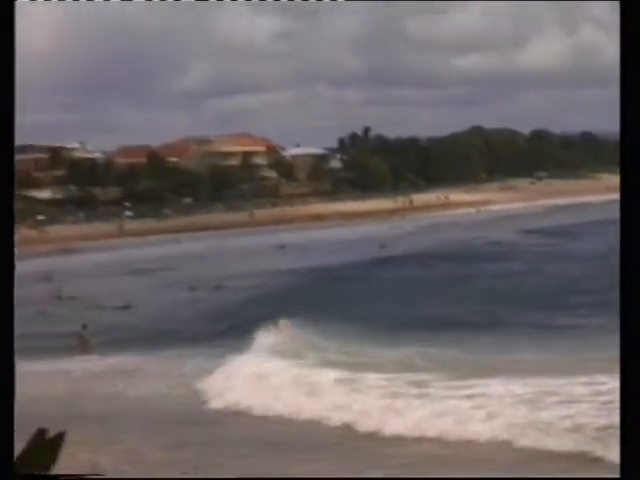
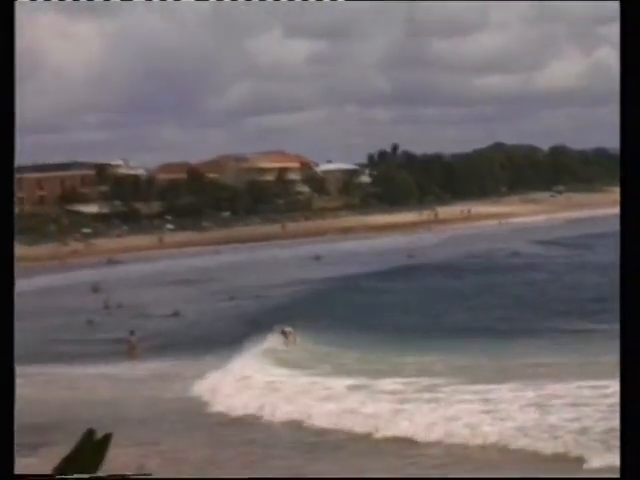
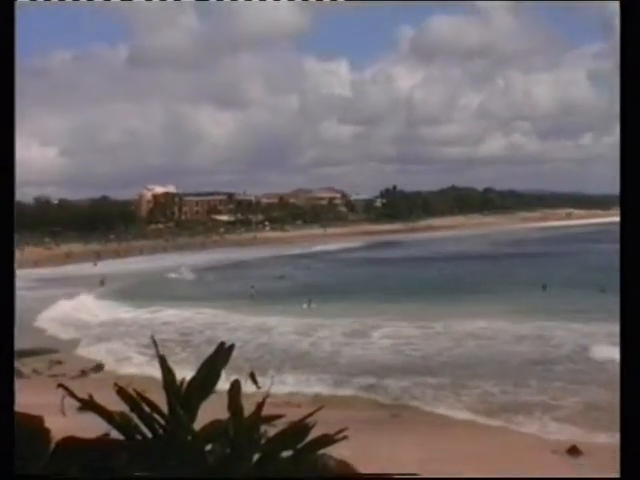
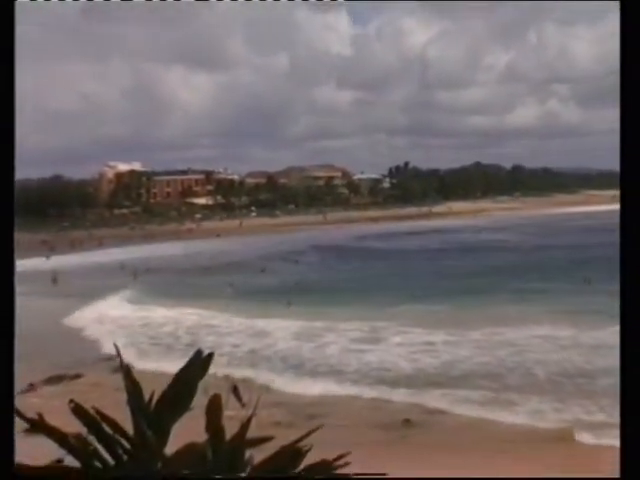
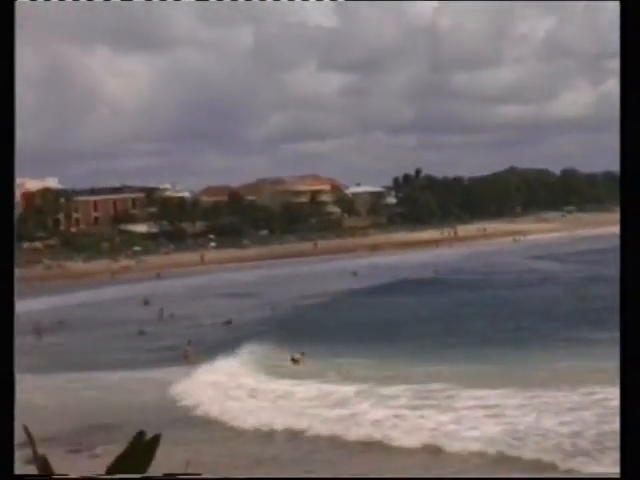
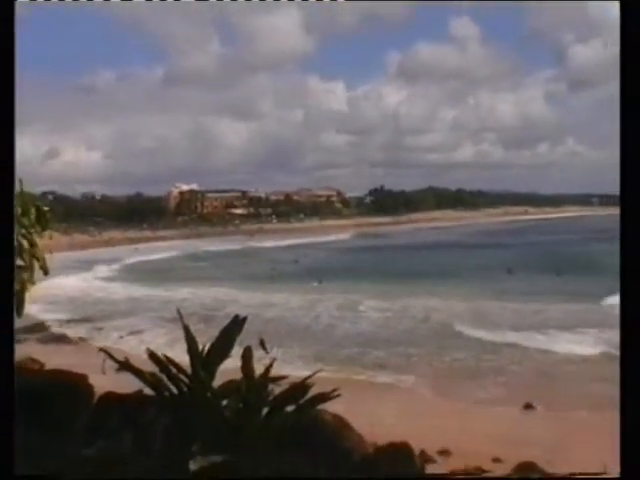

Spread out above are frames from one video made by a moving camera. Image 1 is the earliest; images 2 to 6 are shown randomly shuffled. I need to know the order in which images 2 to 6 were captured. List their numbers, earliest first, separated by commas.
2, 5, 4, 3, 6
